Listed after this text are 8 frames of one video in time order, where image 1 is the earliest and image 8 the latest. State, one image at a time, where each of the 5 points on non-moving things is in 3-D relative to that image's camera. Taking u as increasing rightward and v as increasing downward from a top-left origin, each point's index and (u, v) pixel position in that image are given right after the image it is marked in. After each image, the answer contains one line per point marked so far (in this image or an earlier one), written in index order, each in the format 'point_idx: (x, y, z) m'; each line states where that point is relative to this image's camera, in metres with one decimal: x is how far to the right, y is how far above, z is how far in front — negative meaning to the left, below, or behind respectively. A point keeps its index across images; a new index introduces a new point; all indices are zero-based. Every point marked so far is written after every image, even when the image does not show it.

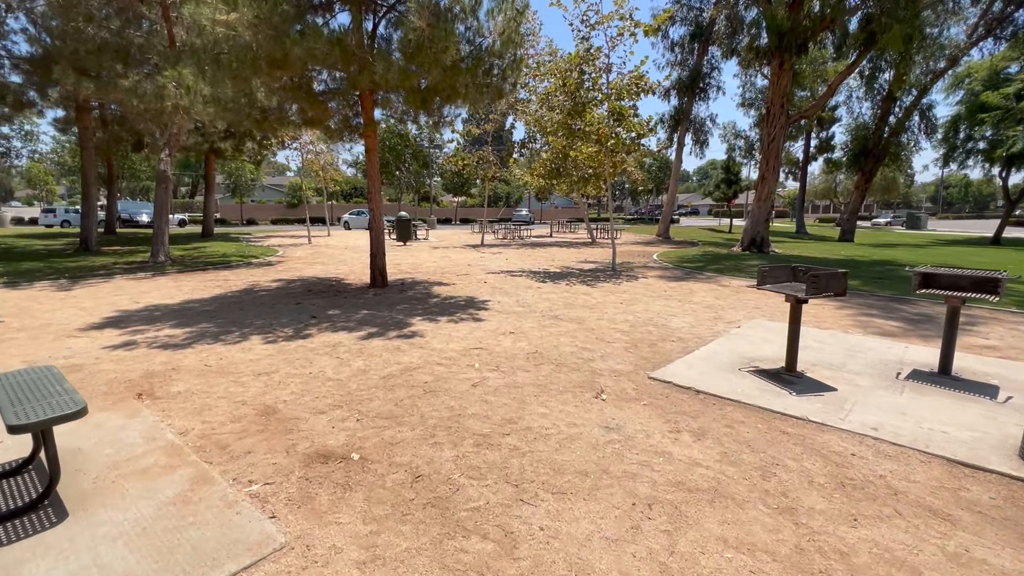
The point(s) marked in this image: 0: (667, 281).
0: (+3.9, +0.2, +12.0) m
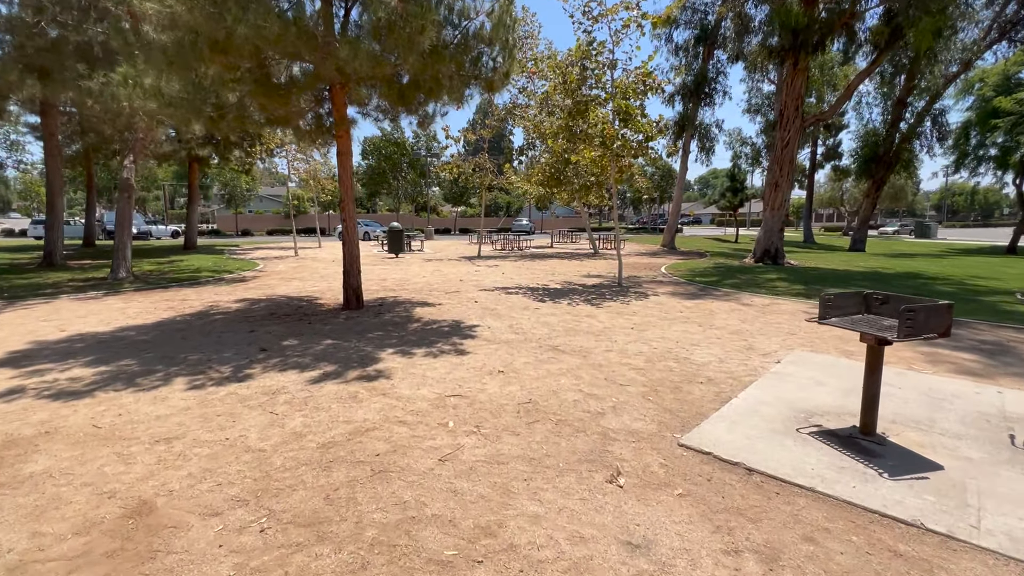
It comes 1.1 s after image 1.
0: (+3.8, -0.3, +10.7) m
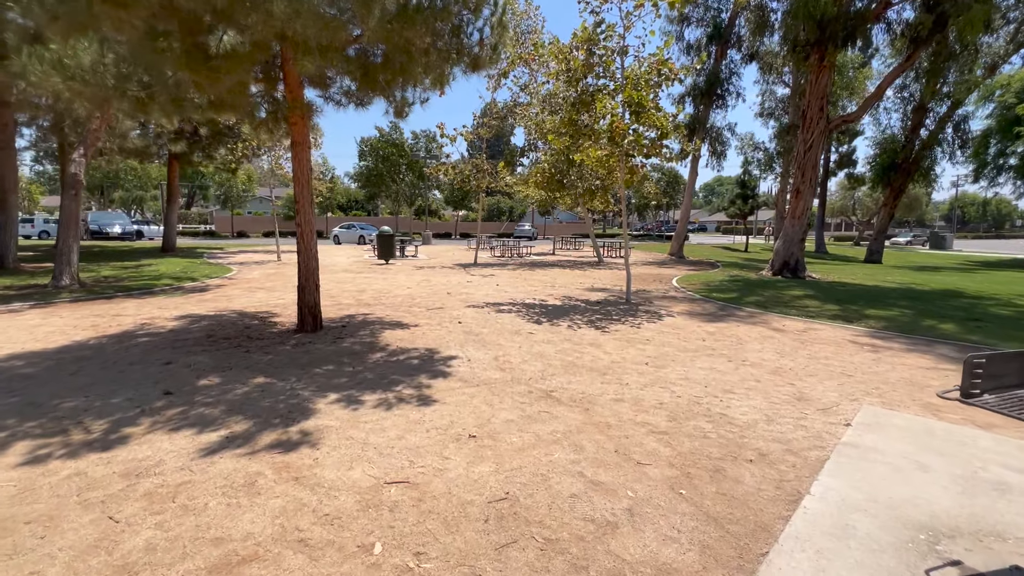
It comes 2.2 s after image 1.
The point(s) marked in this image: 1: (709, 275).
0: (+3.6, -0.7, +9.2) m
1: (+7.4, +0.5, +17.9) m
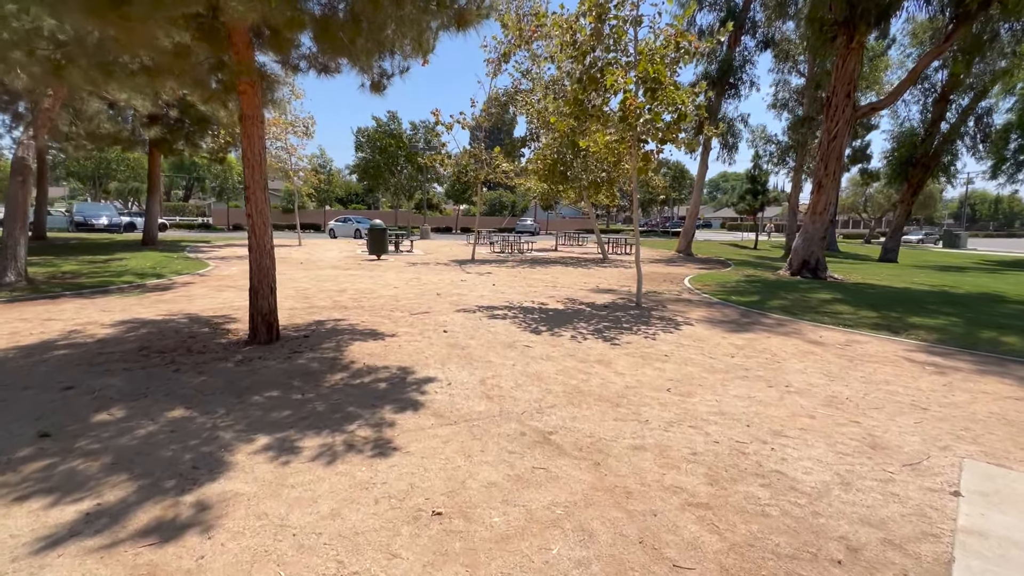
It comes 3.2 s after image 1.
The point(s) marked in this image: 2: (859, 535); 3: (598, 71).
0: (+3.6, -0.7, +8.0) m
1: (+7.4, +0.5, +16.6) m
2: (+2.1, -1.5, +2.9) m
3: (+1.6, +4.2, +9.1) m
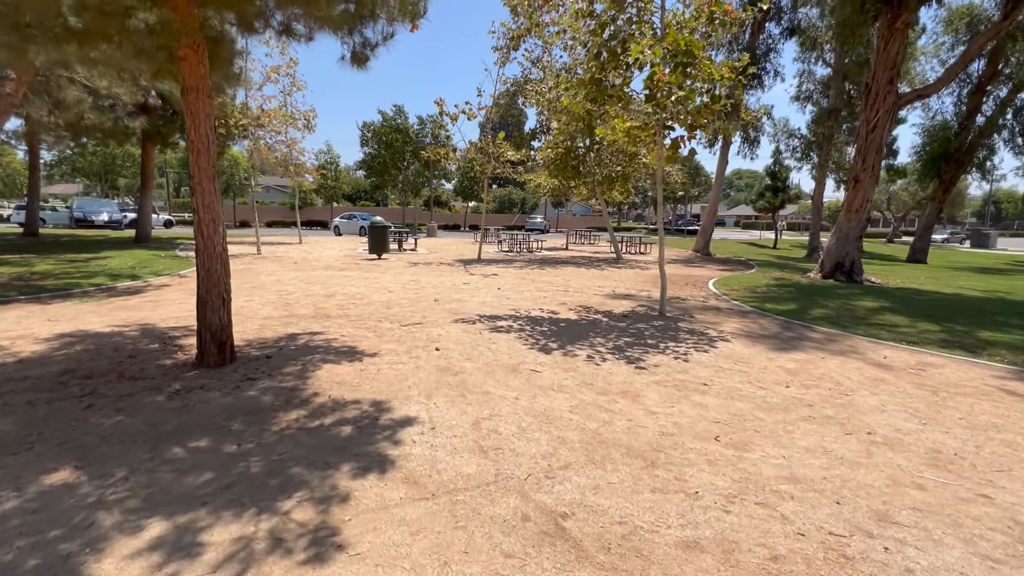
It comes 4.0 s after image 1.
0: (+3.6, -0.9, +6.7) m
1: (+7.6, +0.3, +15.3) m
2: (+2.1, -1.6, +1.7) m
3: (+1.8, +4.0, +7.9) m
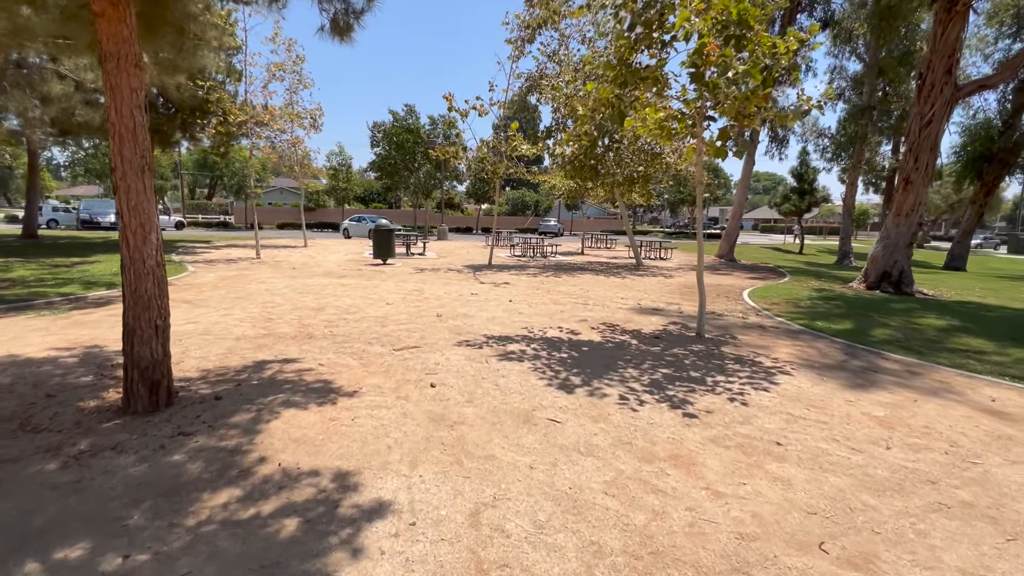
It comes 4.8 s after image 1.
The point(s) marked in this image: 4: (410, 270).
0: (+3.8, -1.1, +5.5) m
1: (+8.0, 0.0, +13.9) m
2: (+2.1, -1.9, +0.4) m
3: (+2.0, +3.8, +6.7) m
4: (-3.3, +0.6, +15.4) m
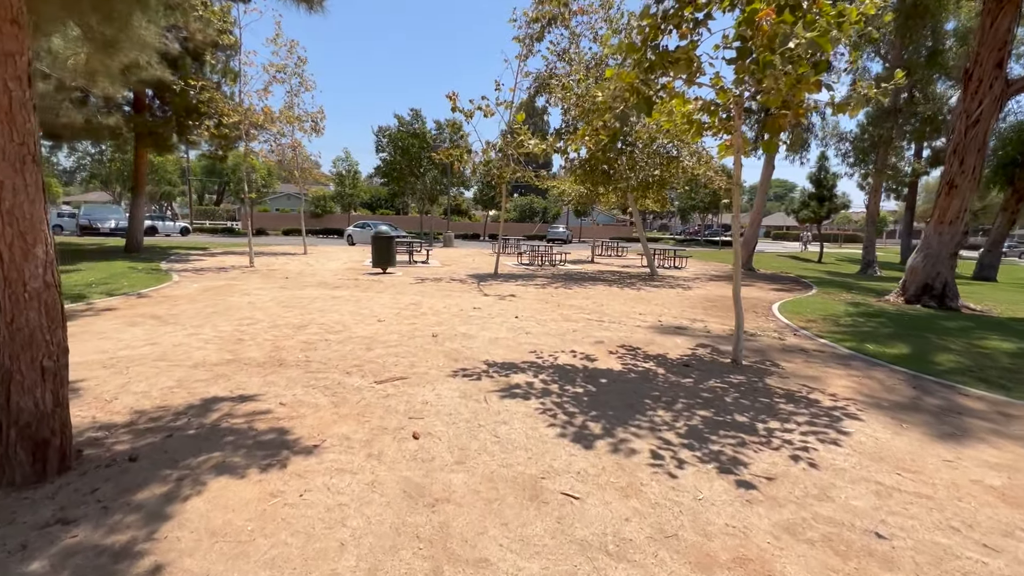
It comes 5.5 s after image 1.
0: (+3.8, -1.4, +4.4) m
1: (+8.2, -0.4, +12.7) m
2: (+2.0, -2.0, -0.7) m
3: (+2.1, +3.5, +5.7) m
4: (-3.1, +0.2, +14.5) m
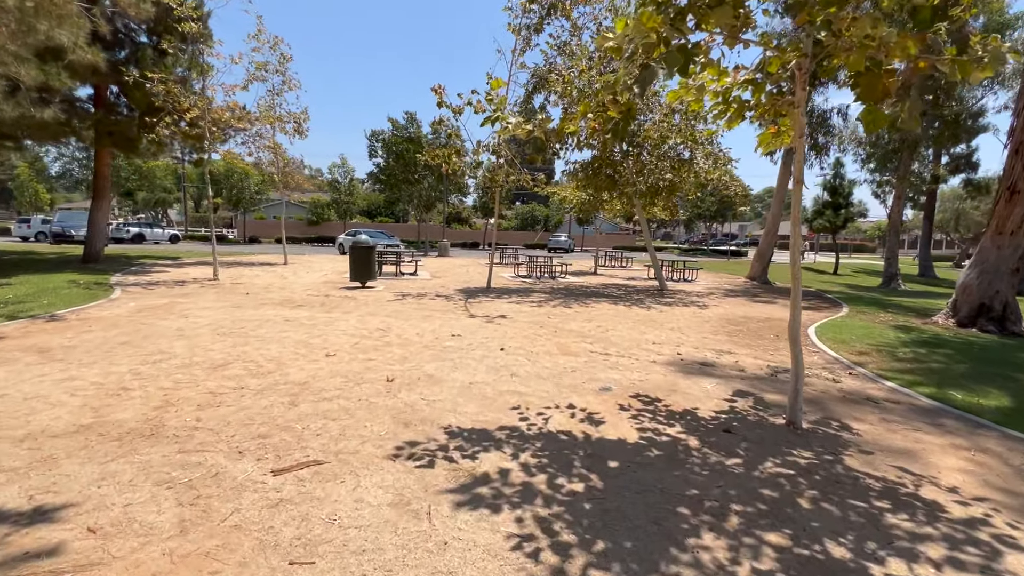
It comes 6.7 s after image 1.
0: (+3.6, -1.7, +2.6) m
1: (+8.0, -0.8, +11.0) m
2: (+1.7, -2.3, -2.4) m
3: (+1.8, +3.2, +4.0) m
4: (-3.3, -0.2, +12.8) m
